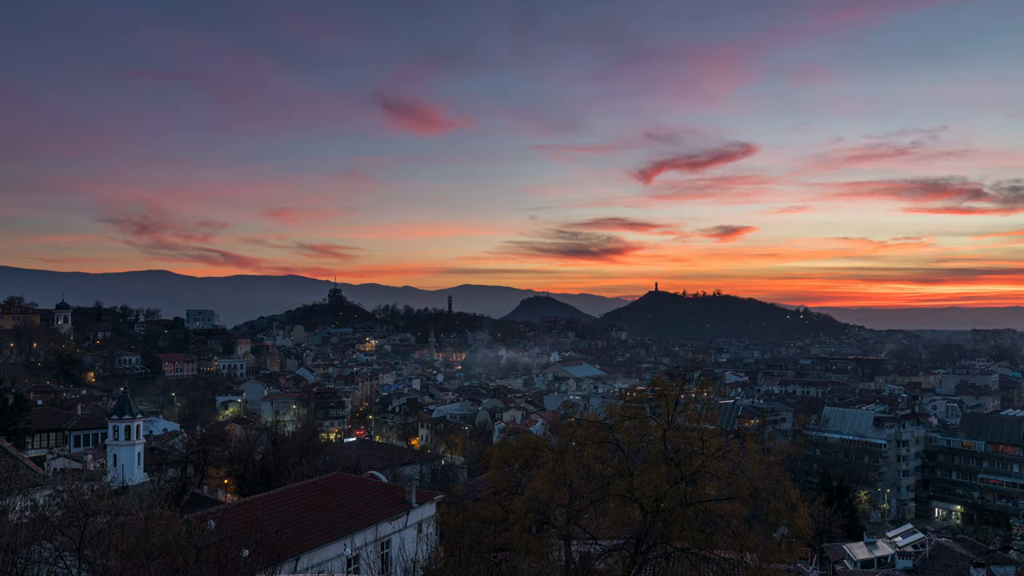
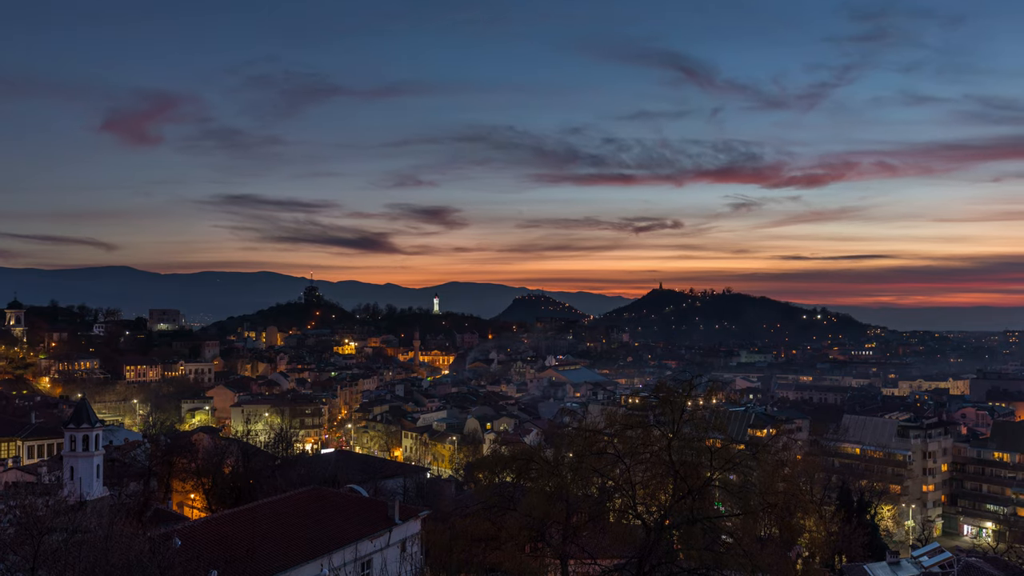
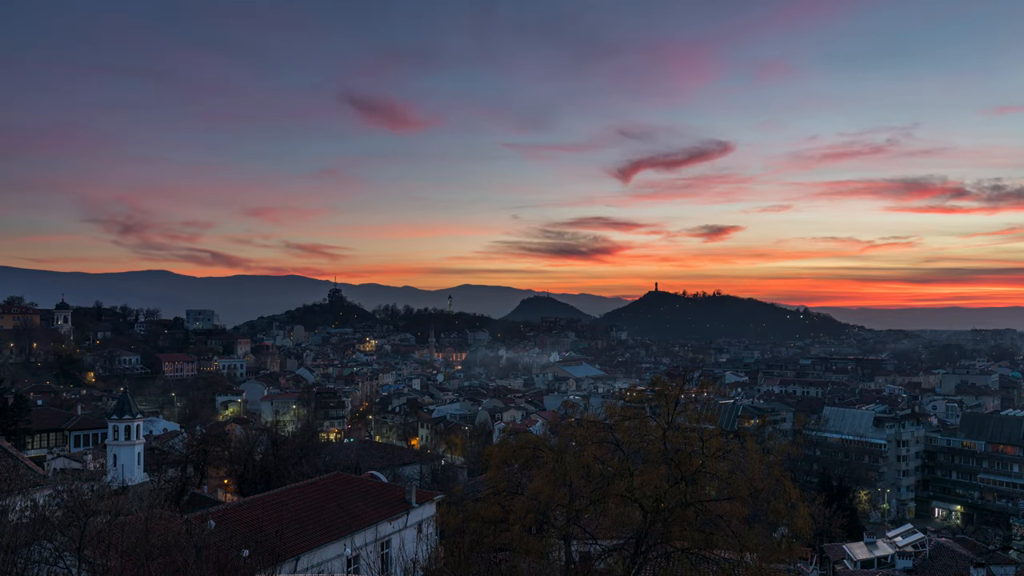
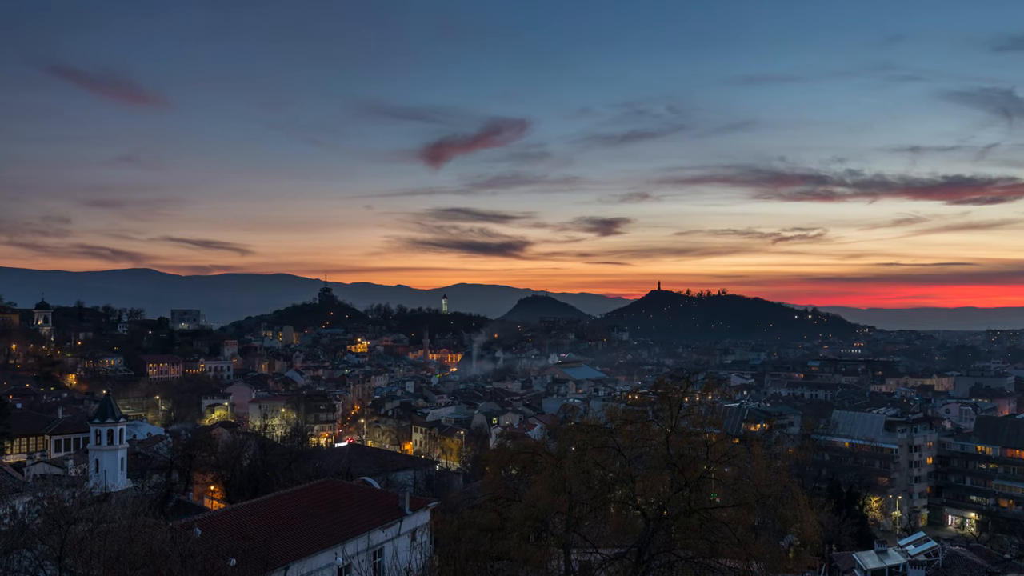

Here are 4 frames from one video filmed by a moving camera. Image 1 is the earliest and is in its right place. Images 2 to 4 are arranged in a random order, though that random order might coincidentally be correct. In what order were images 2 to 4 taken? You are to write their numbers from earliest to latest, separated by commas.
3, 4, 2
